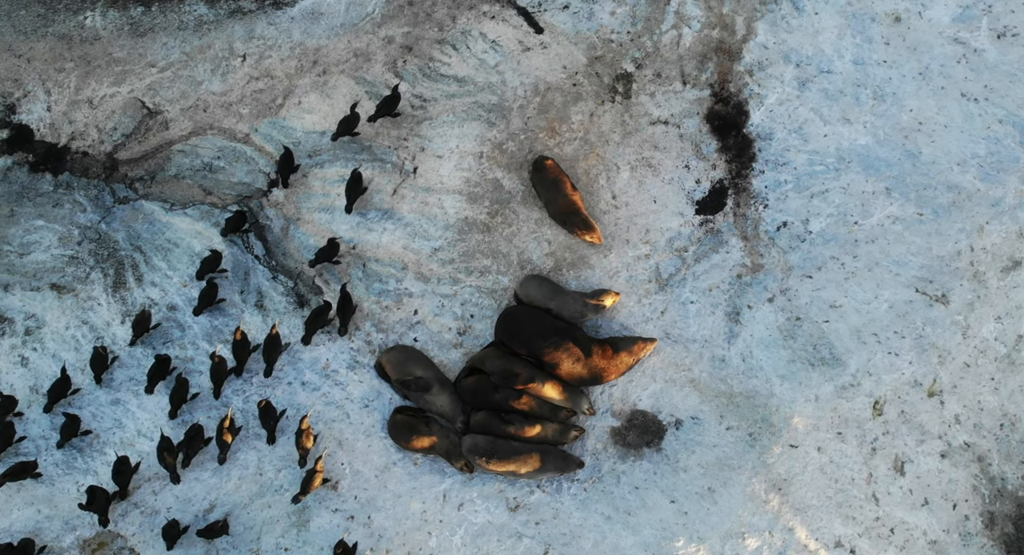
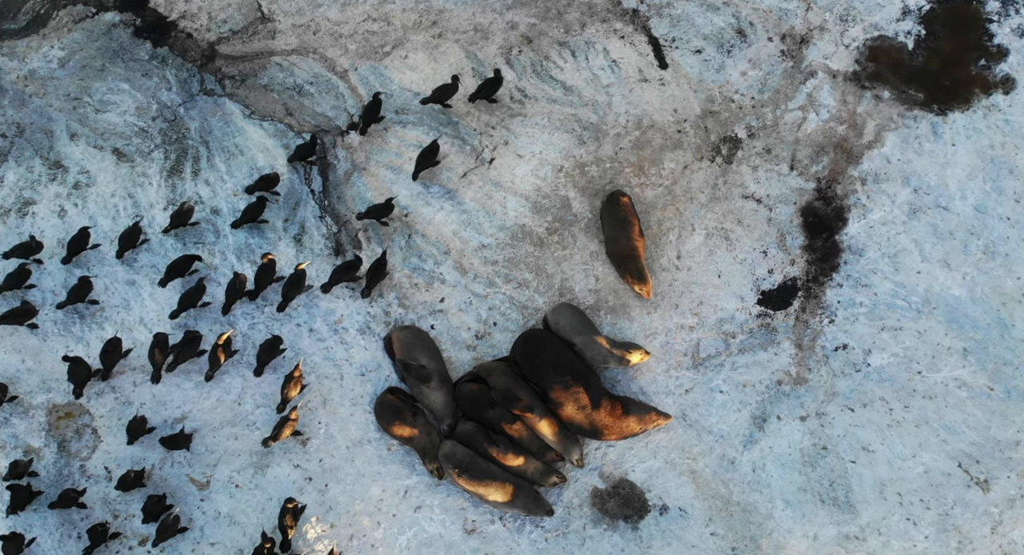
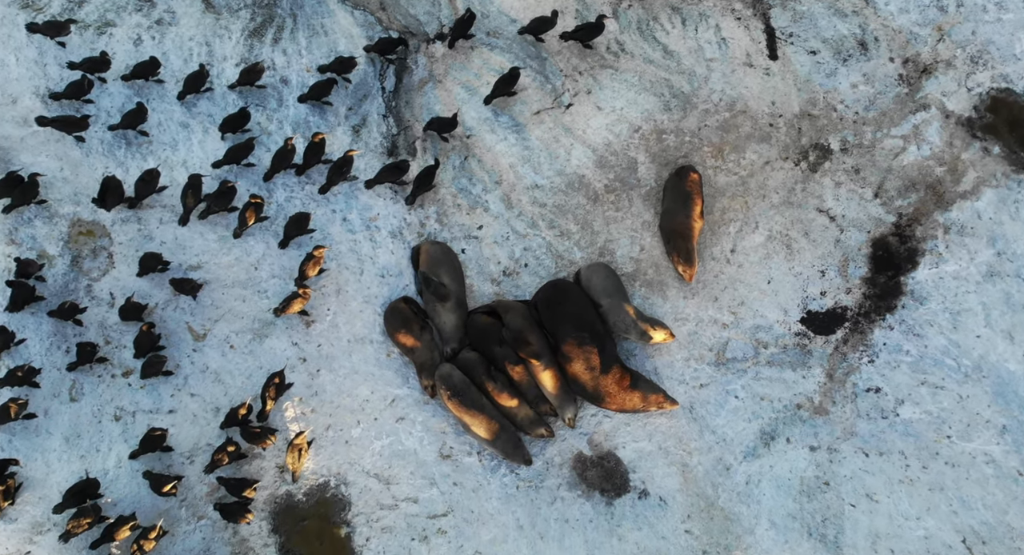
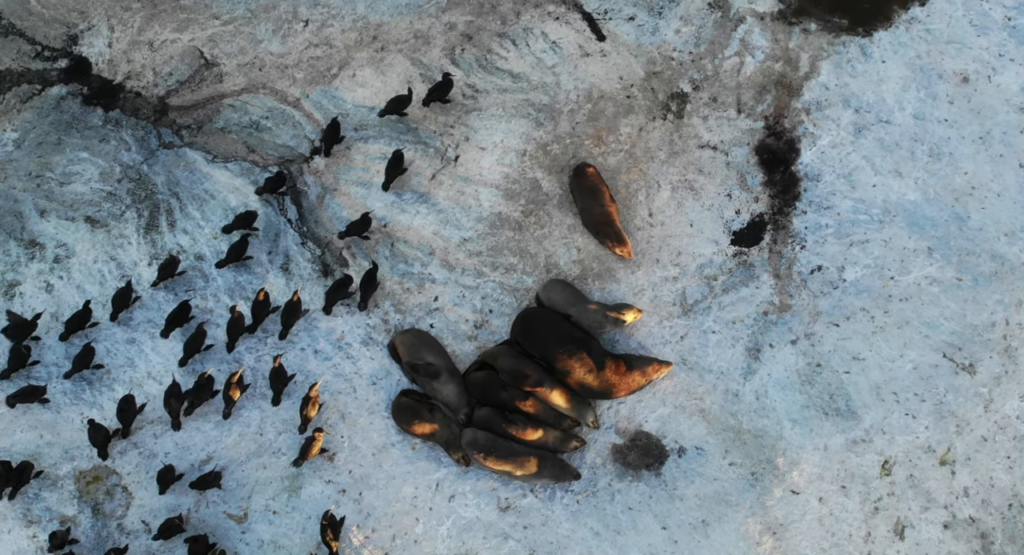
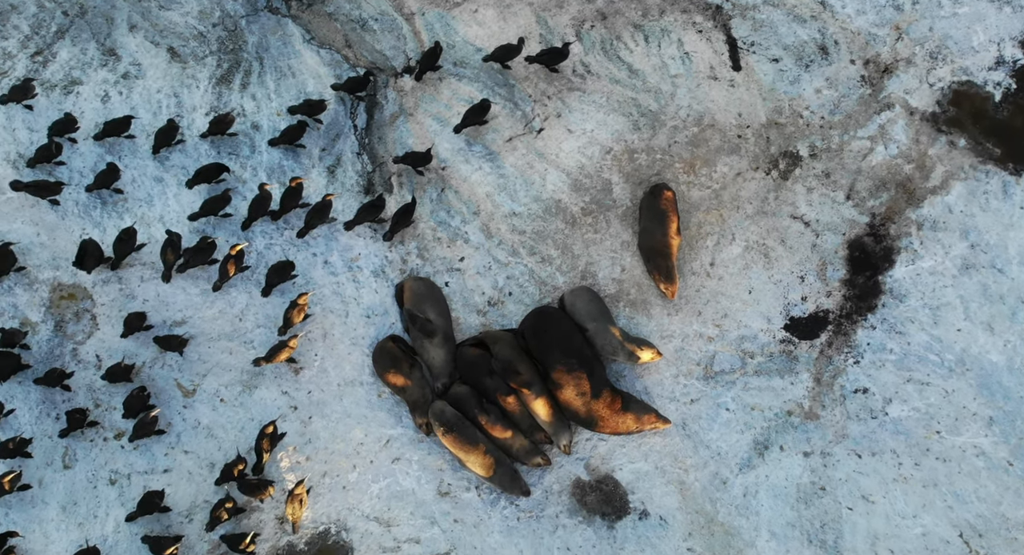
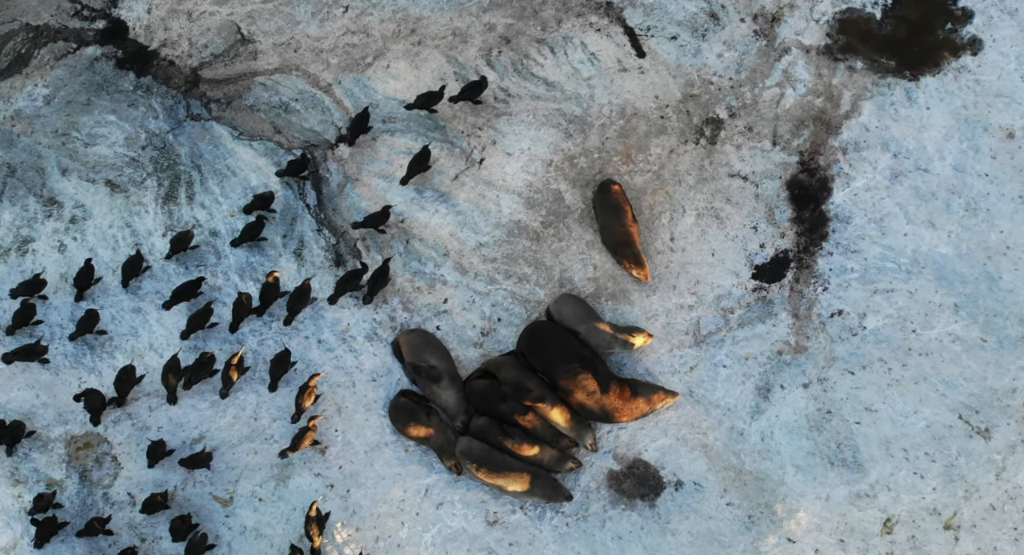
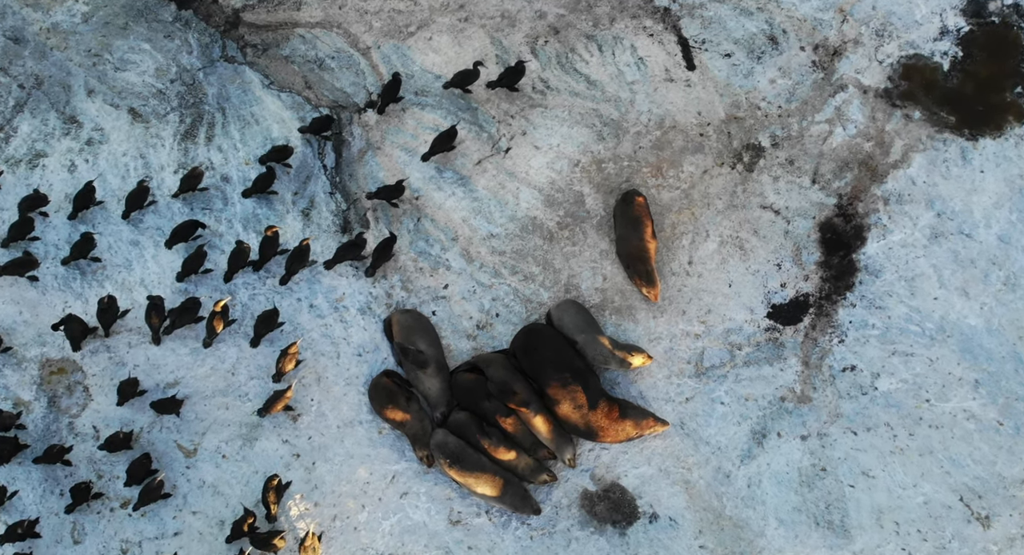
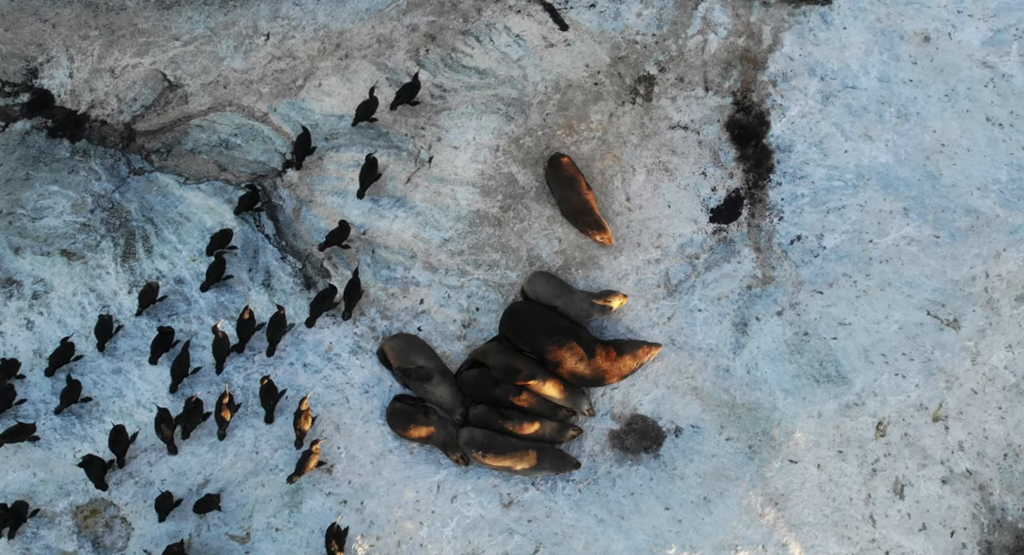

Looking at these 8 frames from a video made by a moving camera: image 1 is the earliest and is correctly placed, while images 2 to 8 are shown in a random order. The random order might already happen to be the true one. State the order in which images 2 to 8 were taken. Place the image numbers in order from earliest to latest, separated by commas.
8, 4, 6, 2, 7, 5, 3
